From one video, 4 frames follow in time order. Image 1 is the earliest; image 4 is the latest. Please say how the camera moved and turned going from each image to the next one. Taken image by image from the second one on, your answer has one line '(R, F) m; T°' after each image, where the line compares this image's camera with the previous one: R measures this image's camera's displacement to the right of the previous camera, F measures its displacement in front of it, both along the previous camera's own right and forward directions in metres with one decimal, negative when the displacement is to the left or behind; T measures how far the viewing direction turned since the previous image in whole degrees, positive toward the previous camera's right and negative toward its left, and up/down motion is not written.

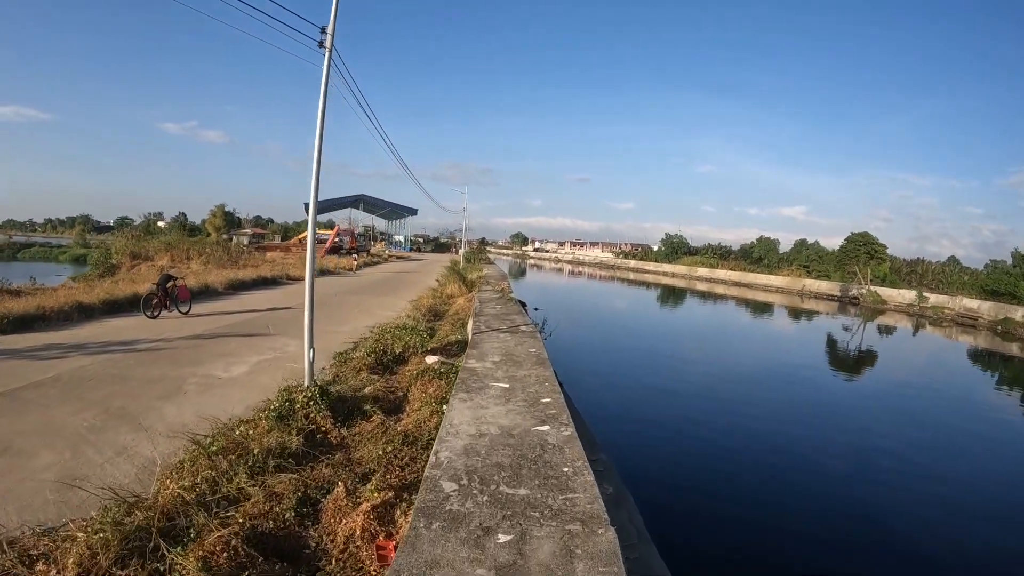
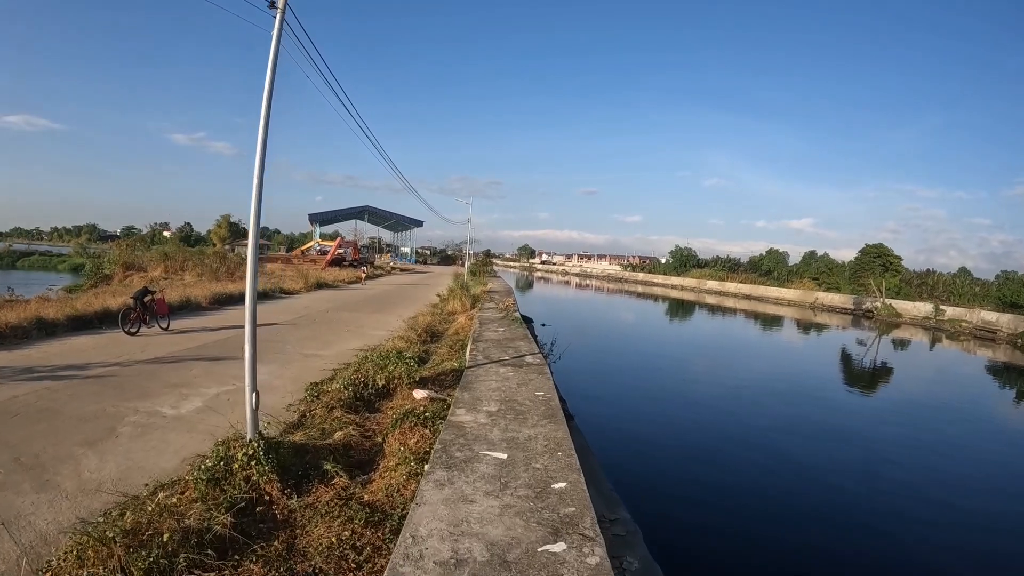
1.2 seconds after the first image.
(0.0, +0.9) m; -1°
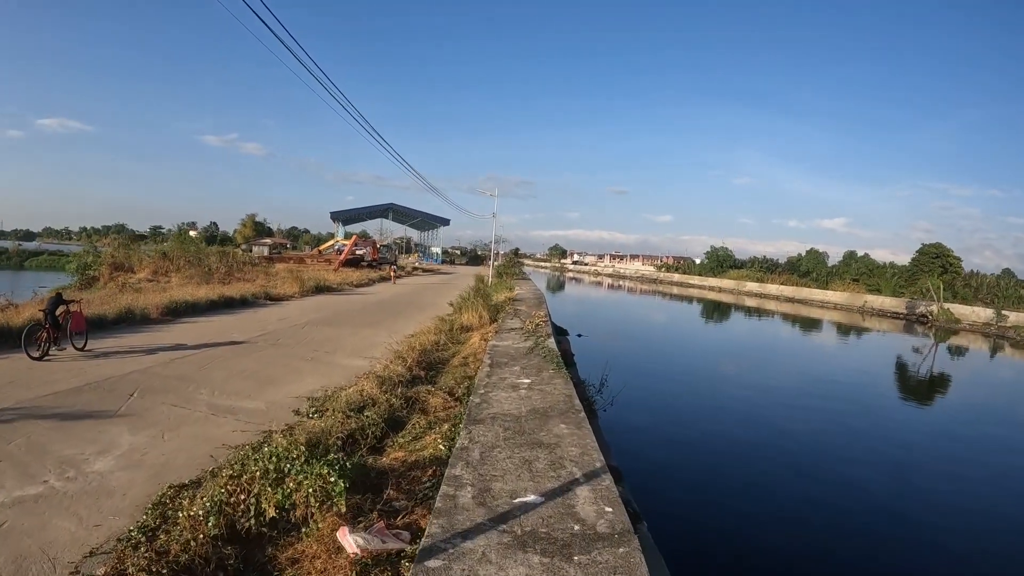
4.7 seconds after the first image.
(0.0, +2.6) m; -3°
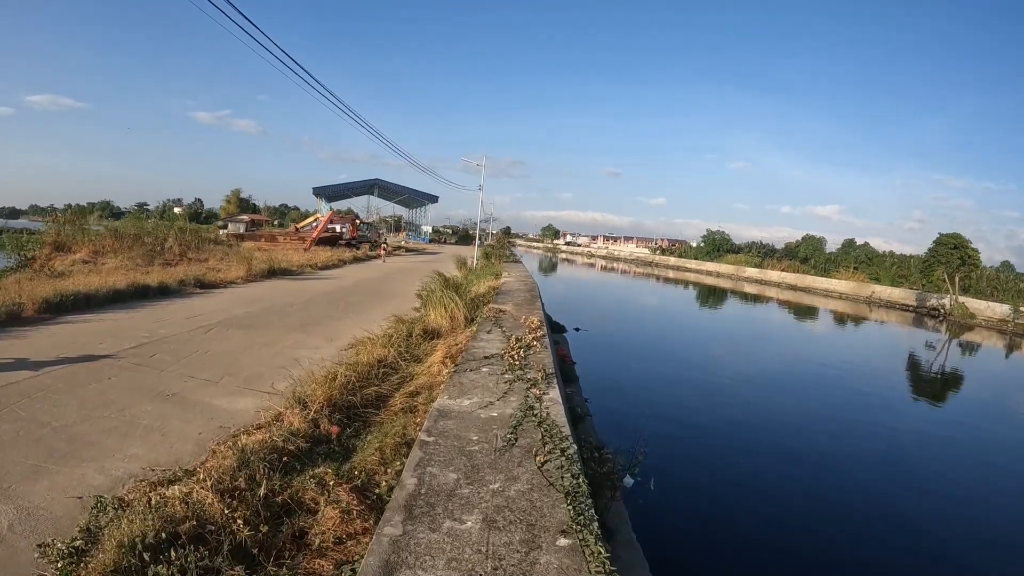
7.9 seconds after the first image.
(+0.1, +2.1) m; 0°
